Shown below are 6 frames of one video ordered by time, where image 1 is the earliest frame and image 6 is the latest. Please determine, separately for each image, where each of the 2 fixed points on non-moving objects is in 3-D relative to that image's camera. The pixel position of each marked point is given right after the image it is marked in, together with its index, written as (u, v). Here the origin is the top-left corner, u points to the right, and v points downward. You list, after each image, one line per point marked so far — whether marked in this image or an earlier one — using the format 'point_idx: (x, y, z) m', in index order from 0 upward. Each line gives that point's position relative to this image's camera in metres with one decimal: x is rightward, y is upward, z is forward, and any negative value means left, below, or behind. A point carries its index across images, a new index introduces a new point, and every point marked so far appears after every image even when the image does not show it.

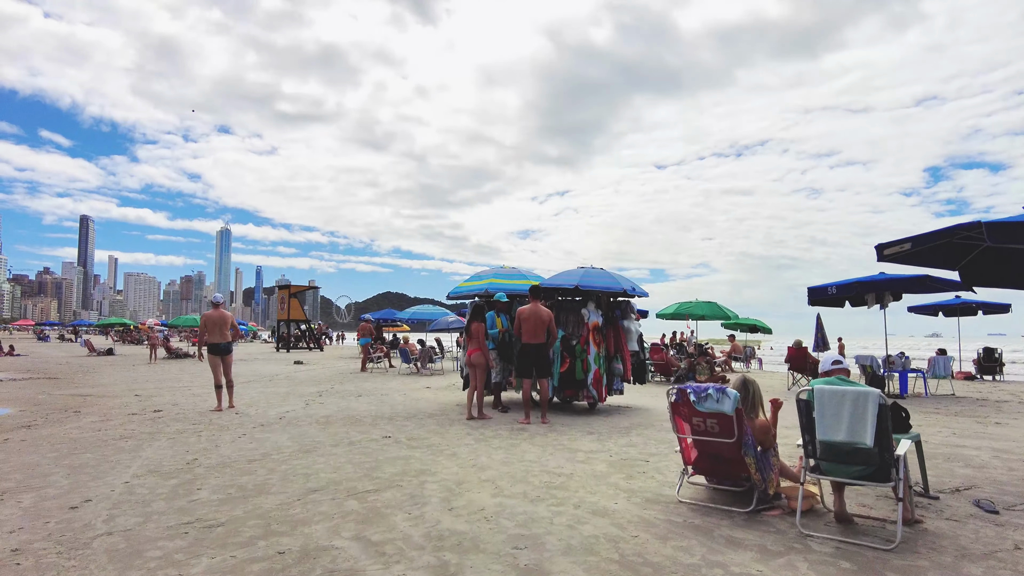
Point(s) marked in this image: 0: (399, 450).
0: (-1.1, -1.6, +5.9) m
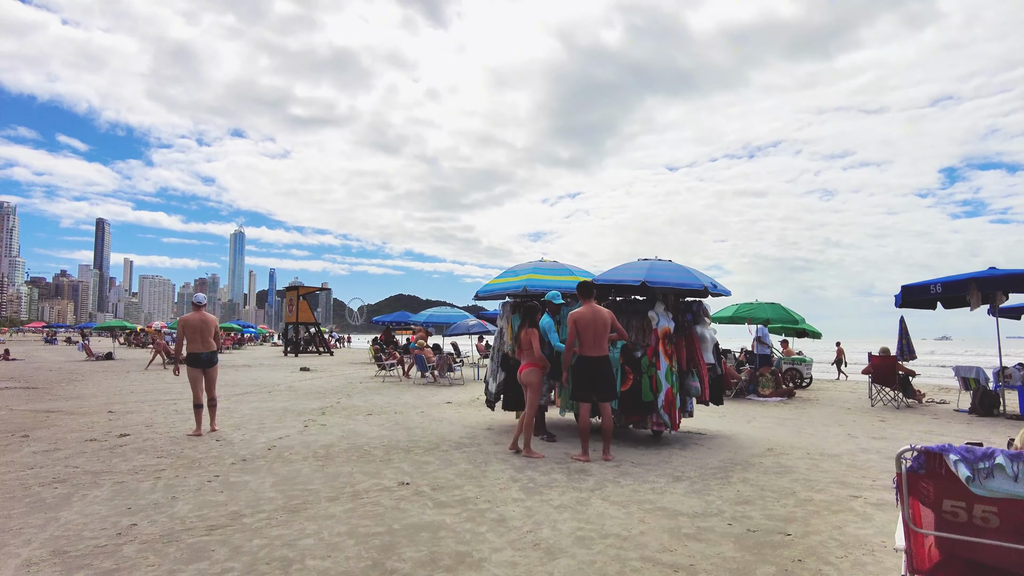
0: (-0.6, -1.5, +4.2) m
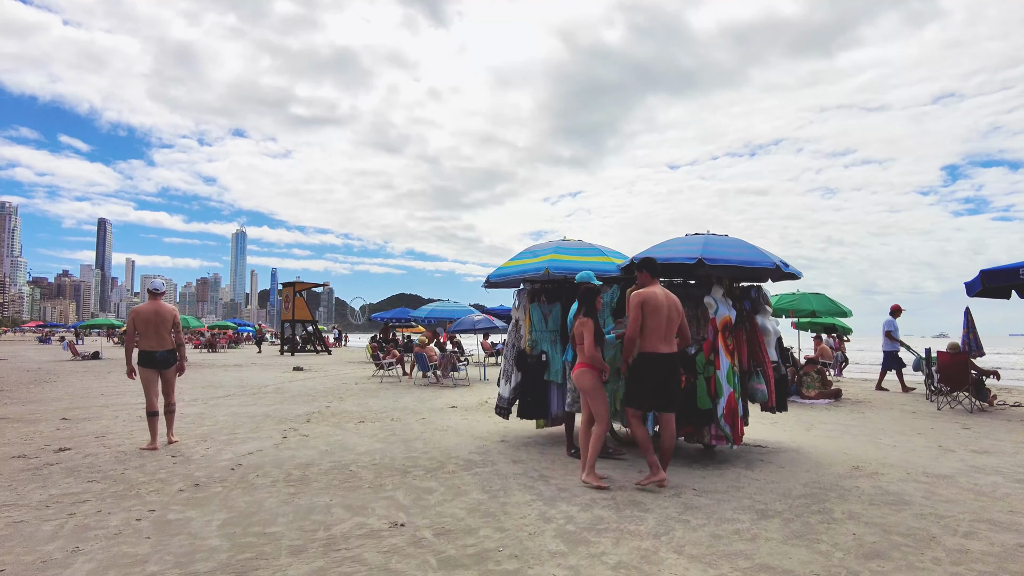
0: (-0.4, -1.3, +2.9) m
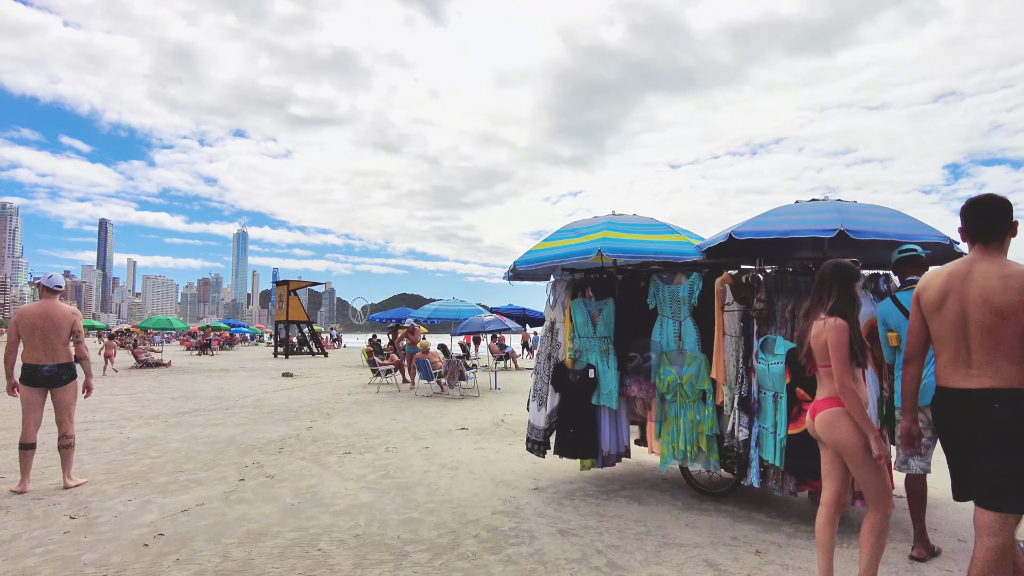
0: (-0.1, -1.3, +1.2) m
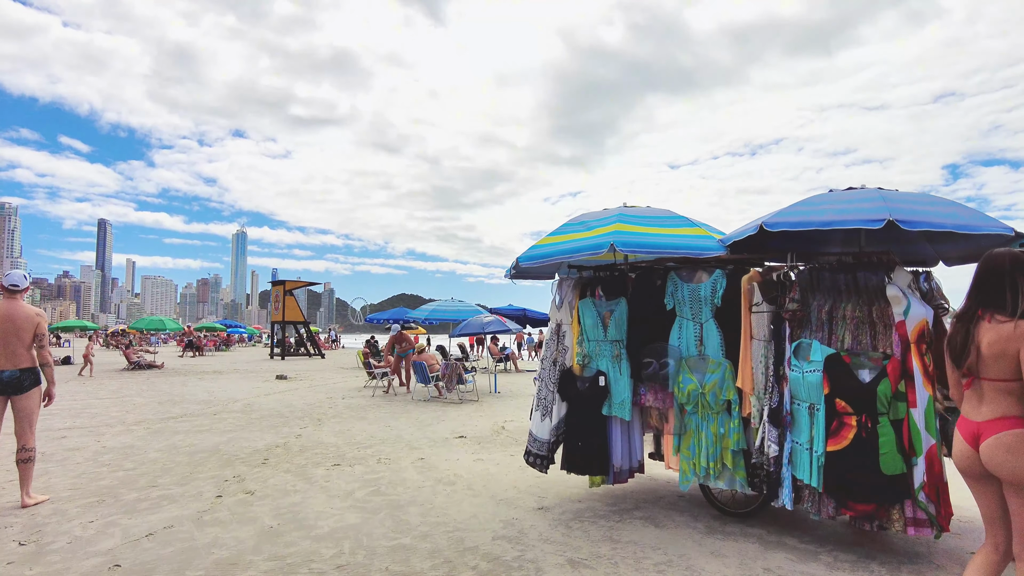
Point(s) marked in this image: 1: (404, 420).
0: (-0.1, -1.3, +0.8) m
1: (-1.5, -1.8, +8.3) m
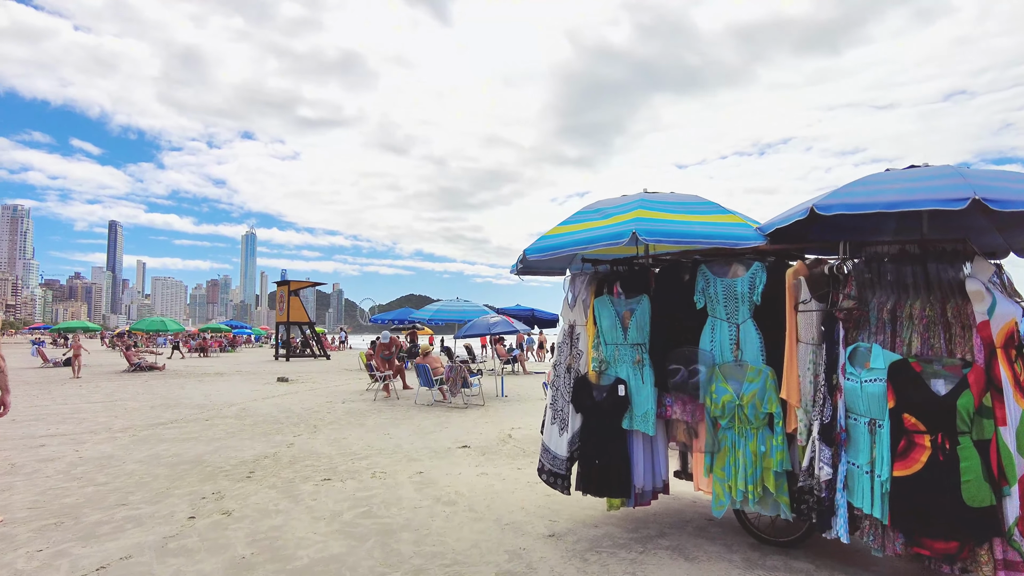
0: (-0.1, -1.2, +0.2) m
1: (-1.4, -1.8, +7.8) m
